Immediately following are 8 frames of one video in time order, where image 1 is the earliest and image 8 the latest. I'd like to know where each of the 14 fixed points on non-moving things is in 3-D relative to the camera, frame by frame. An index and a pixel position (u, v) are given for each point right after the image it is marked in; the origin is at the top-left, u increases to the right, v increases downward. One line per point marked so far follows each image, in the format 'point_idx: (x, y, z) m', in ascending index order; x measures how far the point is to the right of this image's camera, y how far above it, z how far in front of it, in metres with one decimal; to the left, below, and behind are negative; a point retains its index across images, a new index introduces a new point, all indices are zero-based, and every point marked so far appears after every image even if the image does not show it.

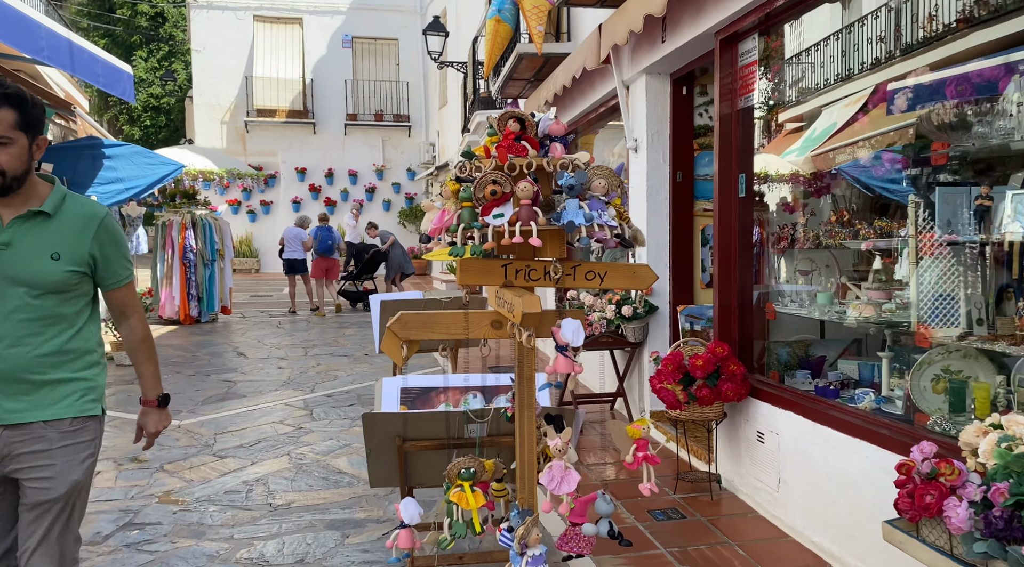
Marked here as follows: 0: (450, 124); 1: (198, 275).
0: (-1.3, +3.4, +18.5) m
1: (-4.6, +0.1, +13.0) m
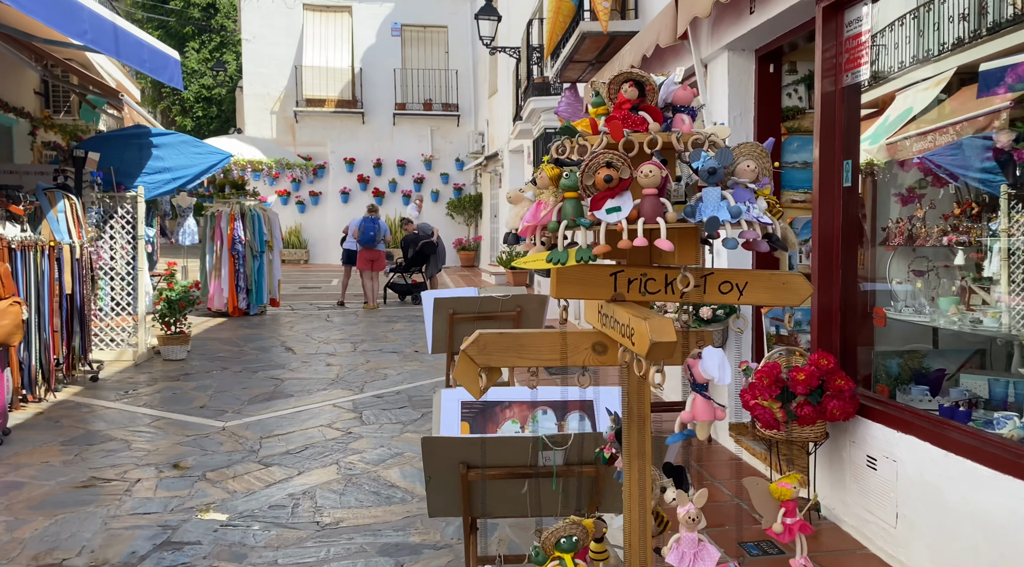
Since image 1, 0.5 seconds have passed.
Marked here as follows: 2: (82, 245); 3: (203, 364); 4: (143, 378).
0: (-0.2, +3.6, +18.1) m
1: (-3.9, +0.2, +12.8) m
2: (-3.6, +0.3, +7.4) m
3: (-3.0, -0.8, +8.6) m
4: (-3.3, -0.8, +7.8) m
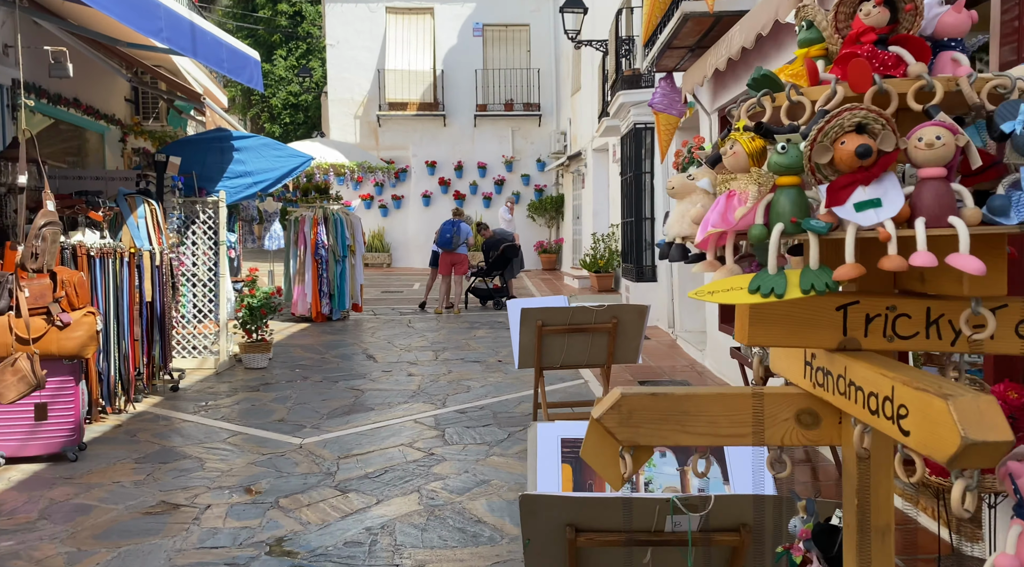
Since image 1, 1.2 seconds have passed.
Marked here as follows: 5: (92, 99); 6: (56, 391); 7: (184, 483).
0: (+1.5, +3.5, +17.6) m
1: (-2.6, +0.2, +12.7) m
2: (-2.8, +0.3, +7.2) m
3: (-2.2, -0.8, +8.3) m
4: (-2.5, -0.9, +7.6) m
5: (-4.8, +2.1, +10.1) m
6: (-2.7, -0.6, +5.2) m
7: (-1.7, -1.0, +4.6) m
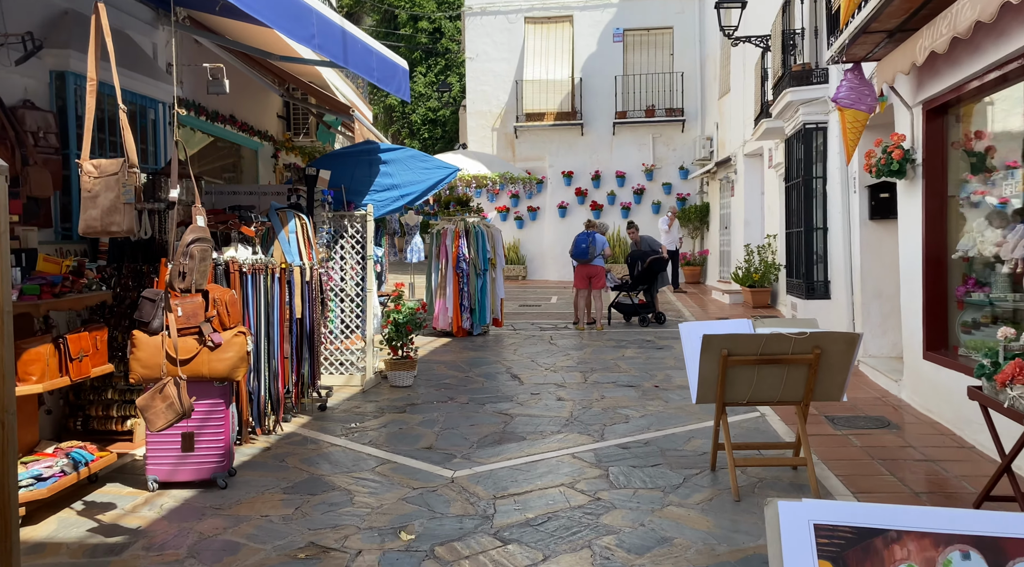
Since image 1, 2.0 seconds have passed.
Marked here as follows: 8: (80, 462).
0: (+4.3, +3.2, +16.7) m
1: (-0.6, 0.0, +12.4) m
2: (-1.6, +0.1, +7.0) m
3: (-0.8, -1.0, +8.0) m
4: (-1.2, -1.0, +7.4) m
5: (-3.1, +2.0, +10.2) m
6: (-1.7, -0.7, +5.0) m
7: (-0.9, -1.2, +4.3) m
8: (-2.4, -1.0, +4.8) m
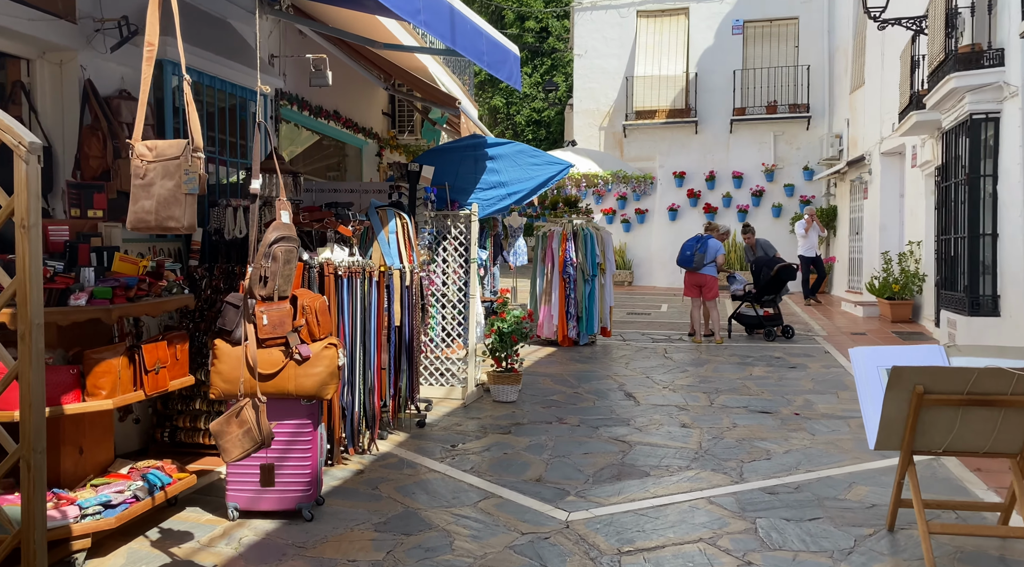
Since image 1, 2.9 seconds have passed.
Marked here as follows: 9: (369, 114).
0: (+6.2, +3.0, +15.4) m
1: (+0.9, -0.1, +11.7) m
2: (-0.7, +0.1, +6.4) m
3: (+0.2, -1.1, +7.3) m
4: (-0.3, -1.1, +6.7) m
5: (-1.8, +1.9, +9.8) m
6: (-1.1, -0.8, +4.4) m
7: (-0.3, -1.2, +3.6) m
8: (-1.7, -1.0, +4.3) m
9: (-1.7, +2.0, +10.3) m
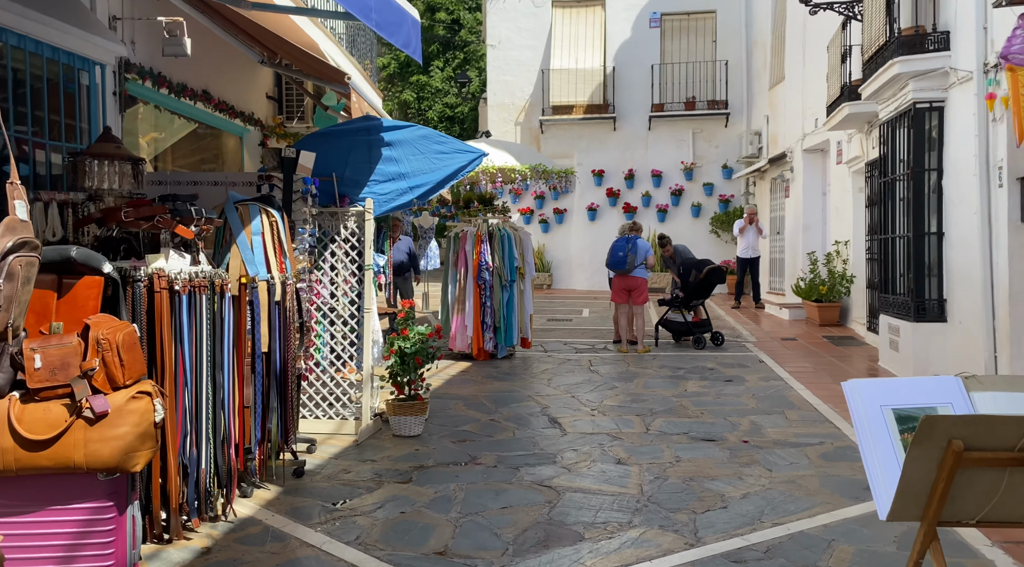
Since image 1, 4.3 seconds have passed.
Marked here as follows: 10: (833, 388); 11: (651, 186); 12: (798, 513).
0: (+4.7, +3.0, +14.8) m
1: (-0.2, -0.2, +10.5) m
2: (-1.3, 0.0, +5.1) m
3: (-0.5, -1.1, +6.1) m
4: (-0.9, -1.2, +5.5) m
5: (-2.7, +1.8, +8.4) m
6: (-1.5, -0.9, +3.1) m
7: (-0.7, -1.3, +2.4) m
8: (-2.1, -1.1, +2.9) m
9: (-2.7, +1.9, +8.9) m
10: (+3.3, -1.1, +9.0) m
11: (+3.0, +2.1, +18.5) m
12: (+1.6, -1.3, +4.8) m
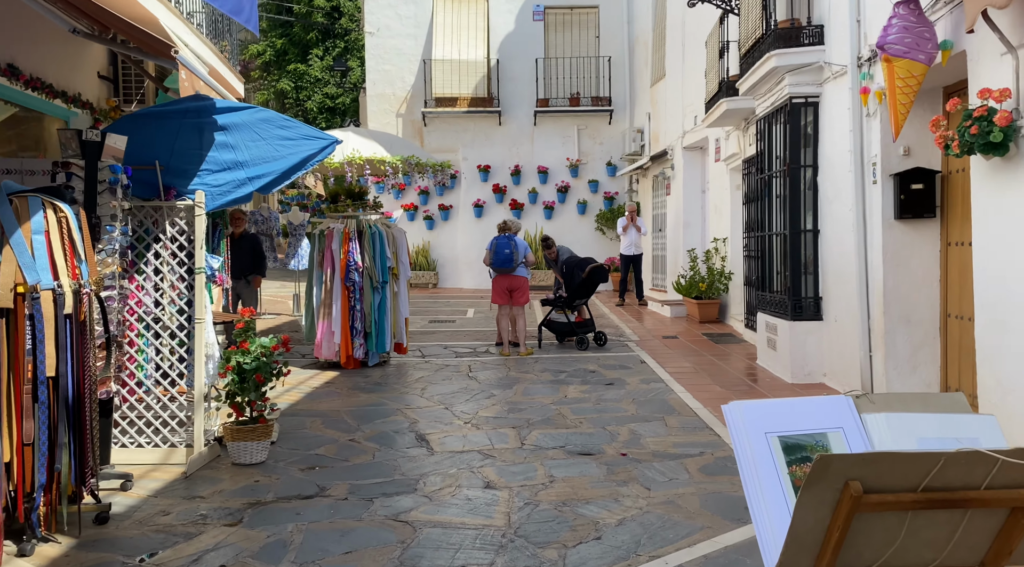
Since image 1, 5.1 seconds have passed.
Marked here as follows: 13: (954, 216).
0: (+2.7, +3.0, +14.6) m
1: (-1.6, -0.2, +9.8) m
2: (-2.1, 0.0, +4.3) m
3: (-1.4, -1.2, +5.4) m
4: (-1.7, -1.2, +4.7) m
5: (-3.9, +1.8, +7.4) m
6: (-2.0, -0.9, +2.3) m
7: (-1.1, -1.3, +1.7) m
8: (-2.6, -1.2, +2.0) m
9: (-3.9, +1.8, +7.9) m
10: (+2.0, -1.1, +8.7) m
11: (+0.5, +2.1, +18.1) m
12: (+0.8, -1.3, +4.4) m
13: (+3.6, +0.5, +7.1) m
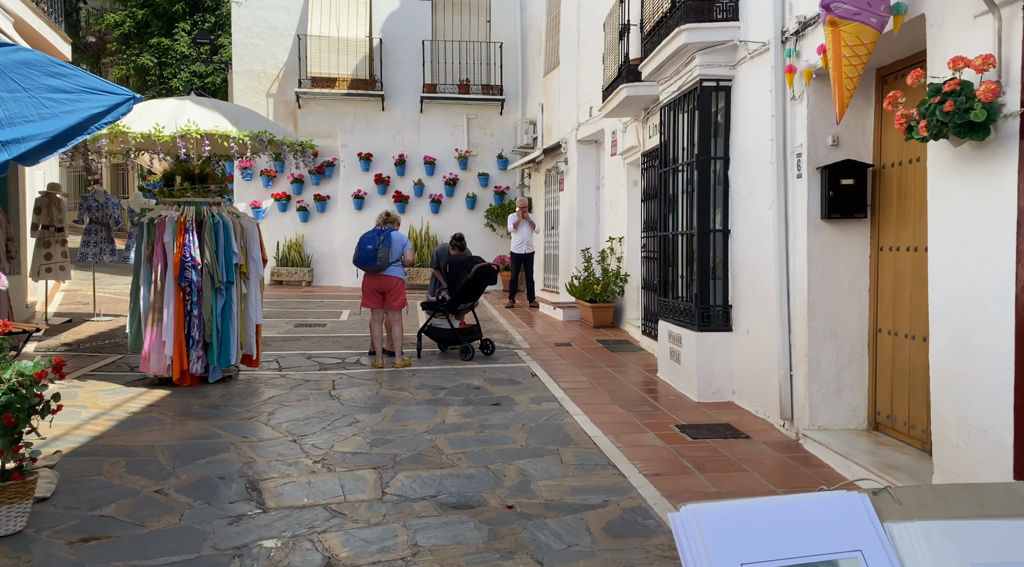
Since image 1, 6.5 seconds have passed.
0: (+0.9, +3.0, +13.5) m
1: (-2.8, -0.2, +8.2) m
2: (-2.6, -0.1, +2.7) m
3: (-2.0, -1.2, +3.9) m
4: (-2.3, -1.2, +3.2) m
5: (-4.8, +1.8, +5.5) m
6: (-2.3, -1.0, +0.7) m
7: (-1.3, -1.4, +0.2) m
8: (-2.9, -1.2, +0.4) m
9: (-4.9, +1.9, +6.0) m
10: (+0.9, -1.1, +7.6) m
11: (-1.7, +2.1, +16.7) m
12: (+0.2, -1.3, +3.2) m
13: (+2.7, +0.5, +6.2) m
